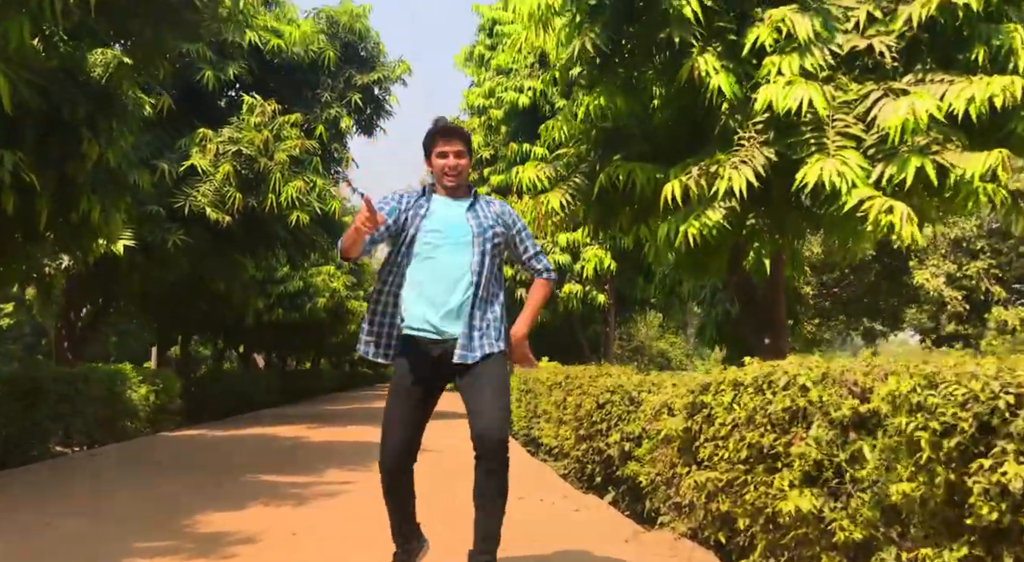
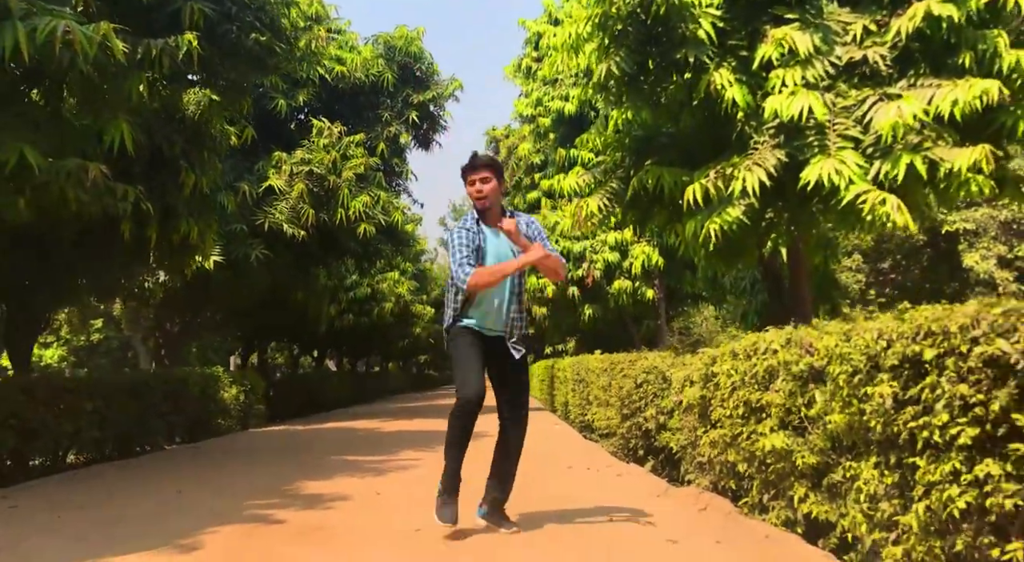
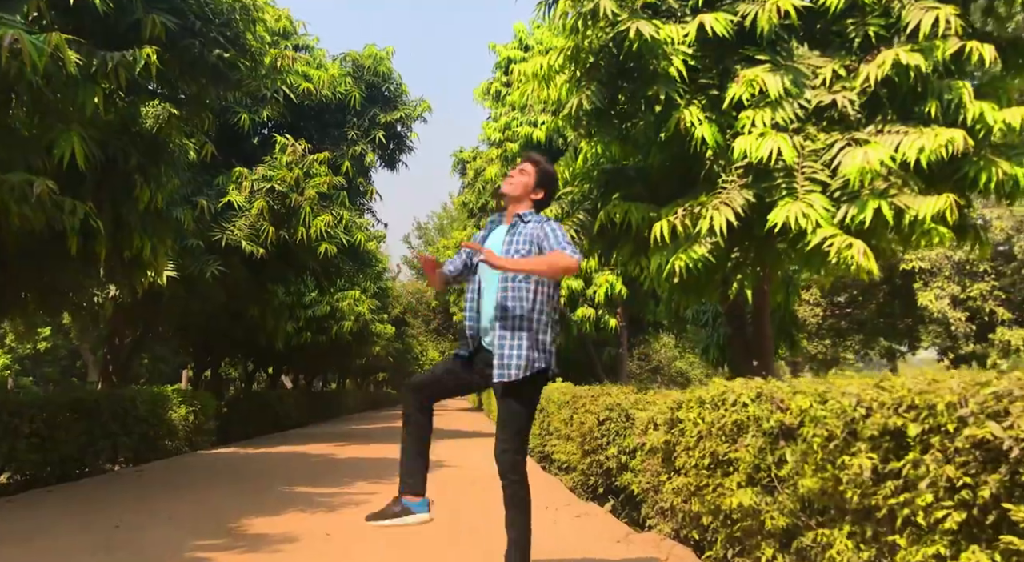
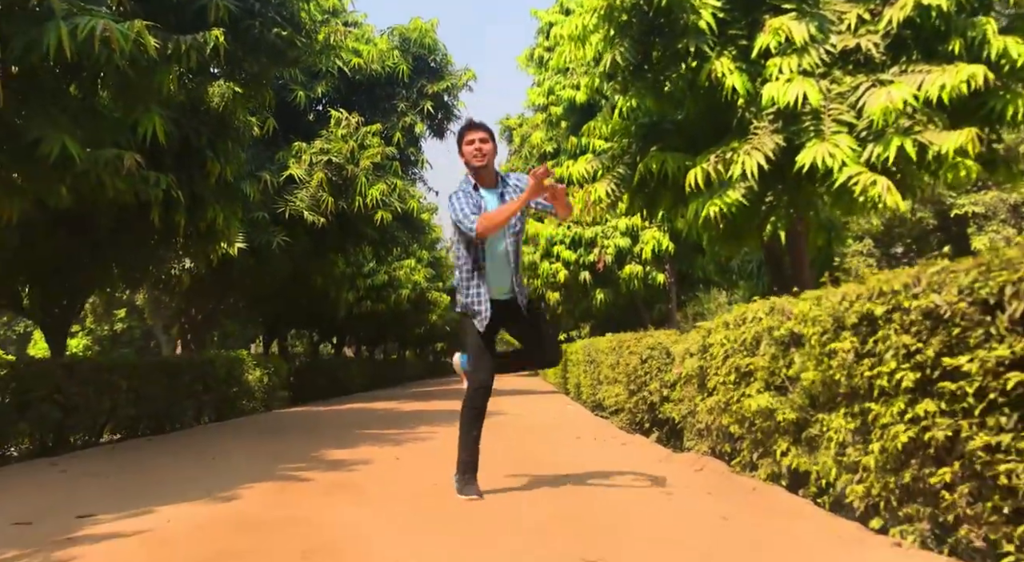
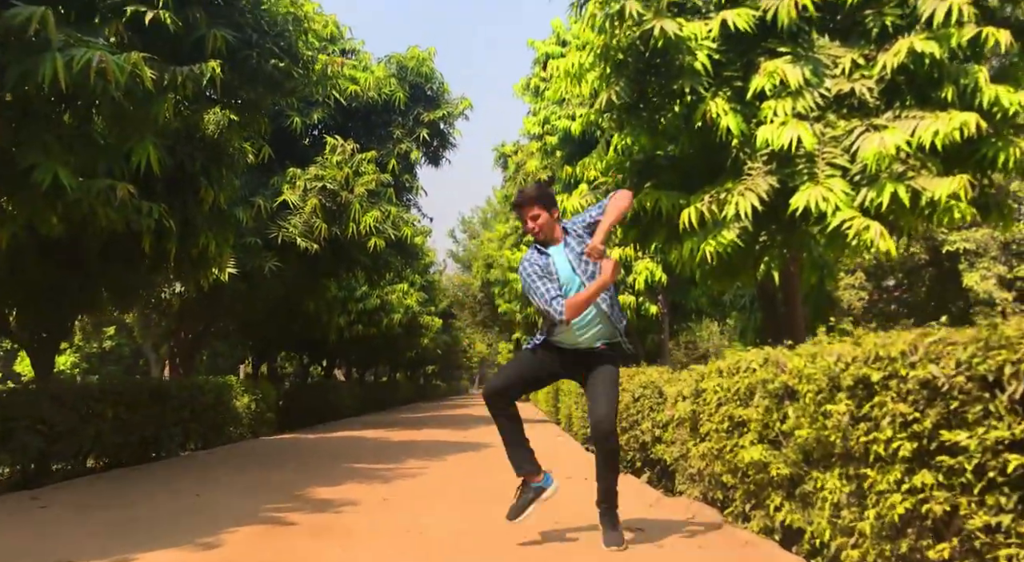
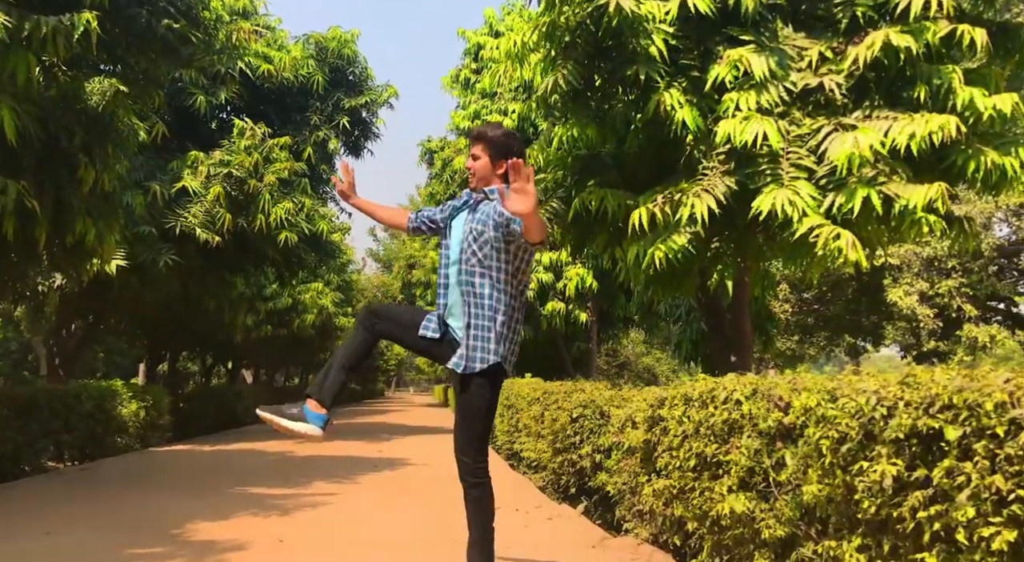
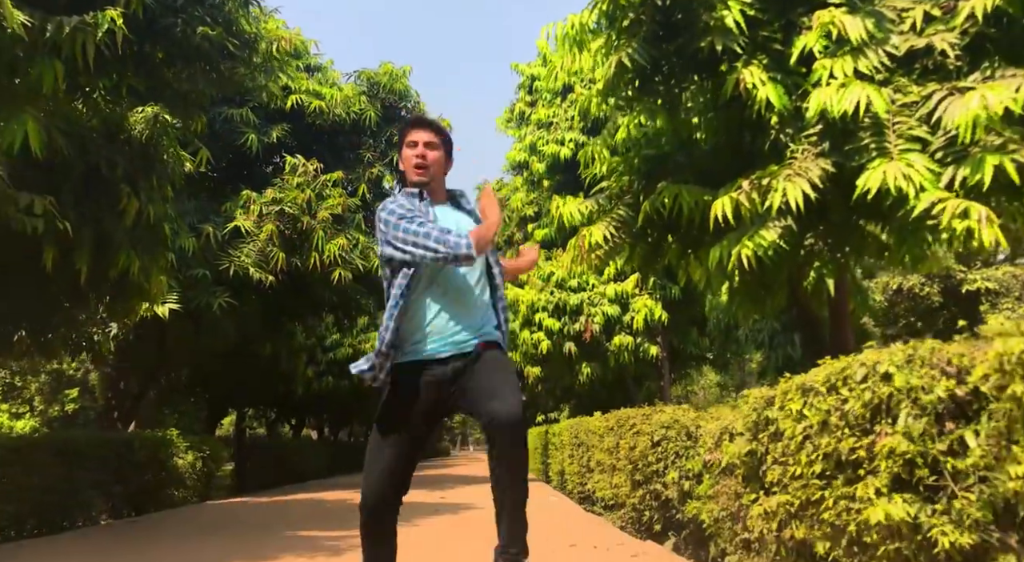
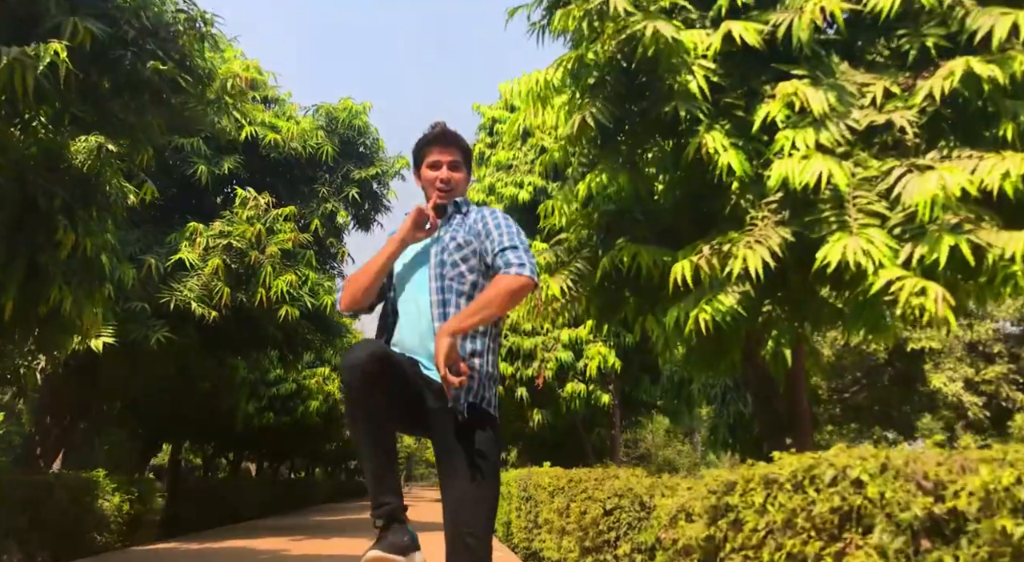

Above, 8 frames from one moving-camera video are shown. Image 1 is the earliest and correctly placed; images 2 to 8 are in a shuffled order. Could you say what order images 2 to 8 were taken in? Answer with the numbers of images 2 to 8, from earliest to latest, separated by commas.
8, 7, 2, 4, 5, 3, 6
